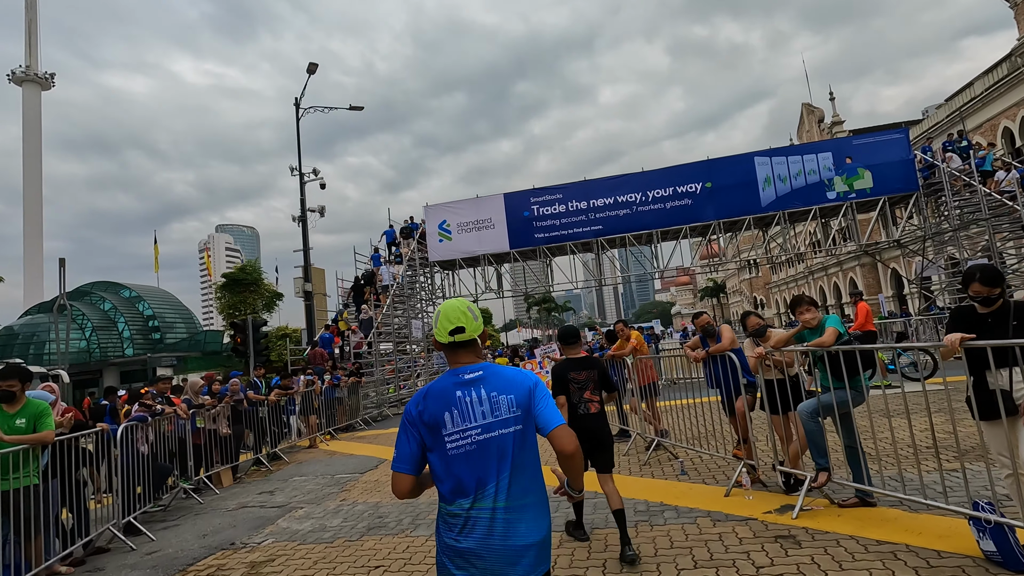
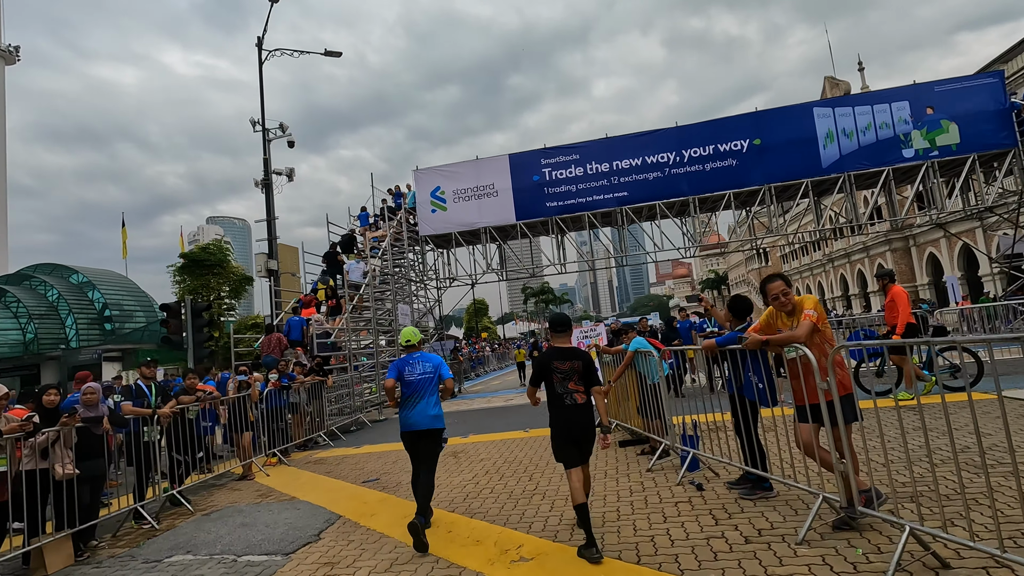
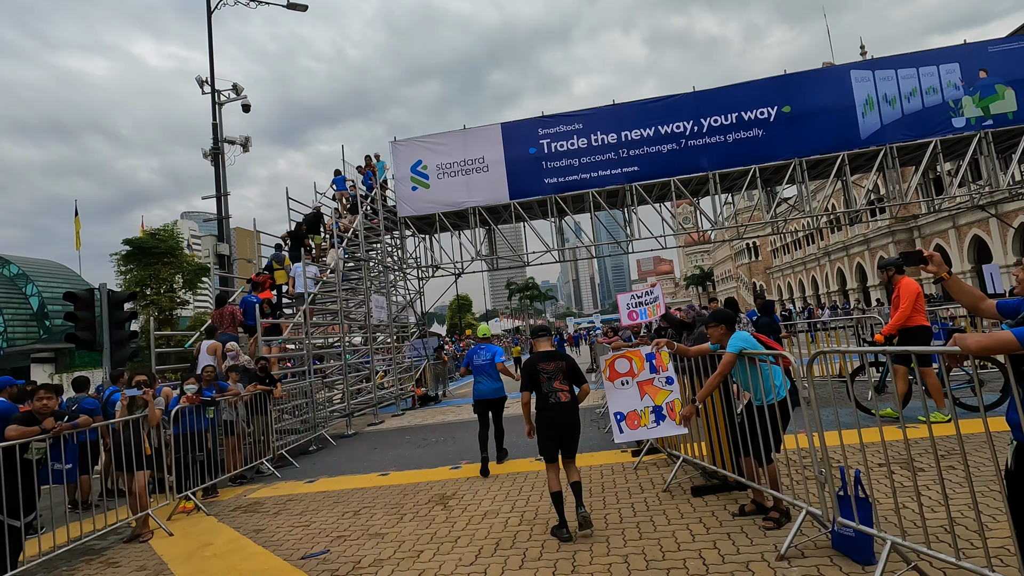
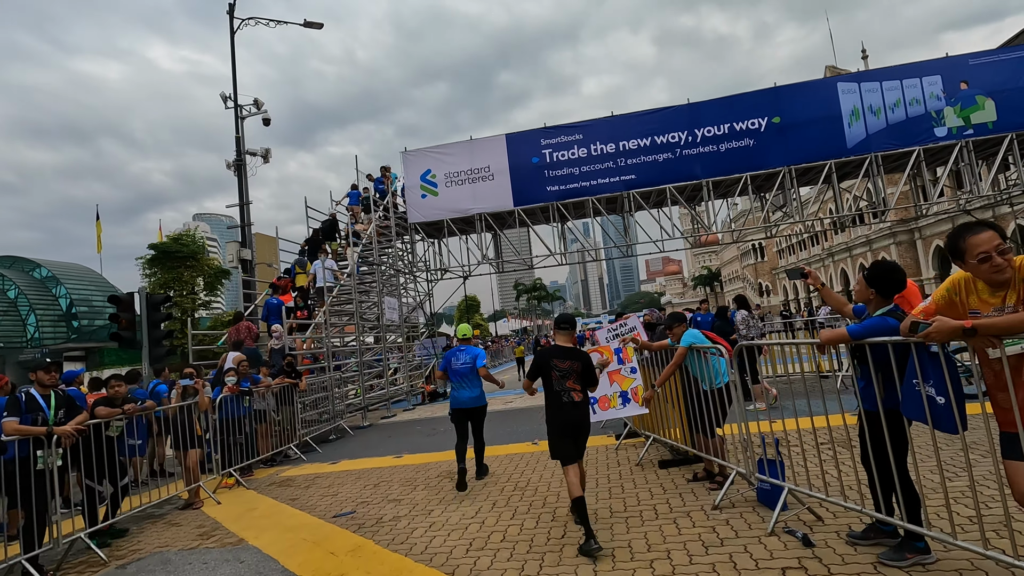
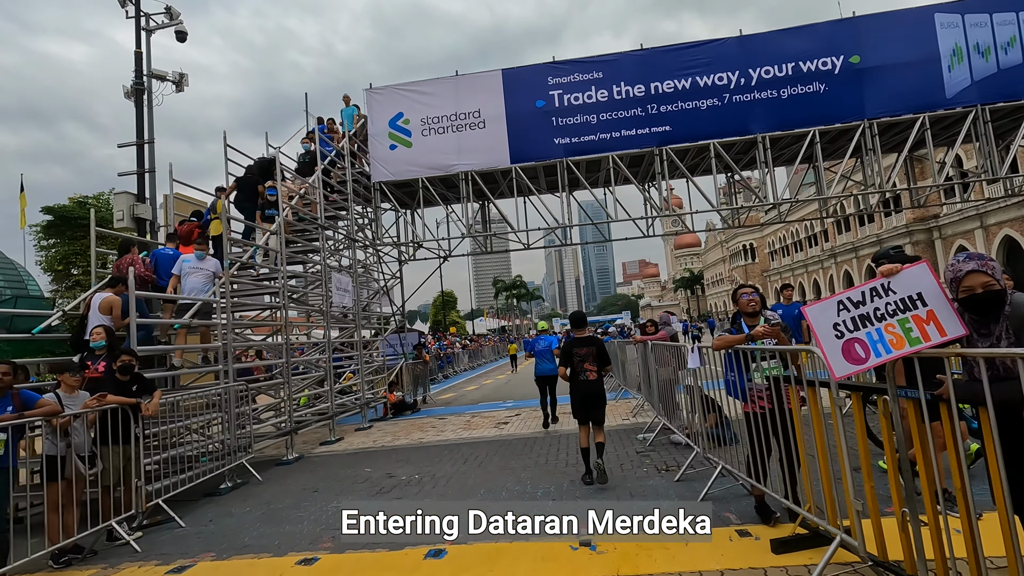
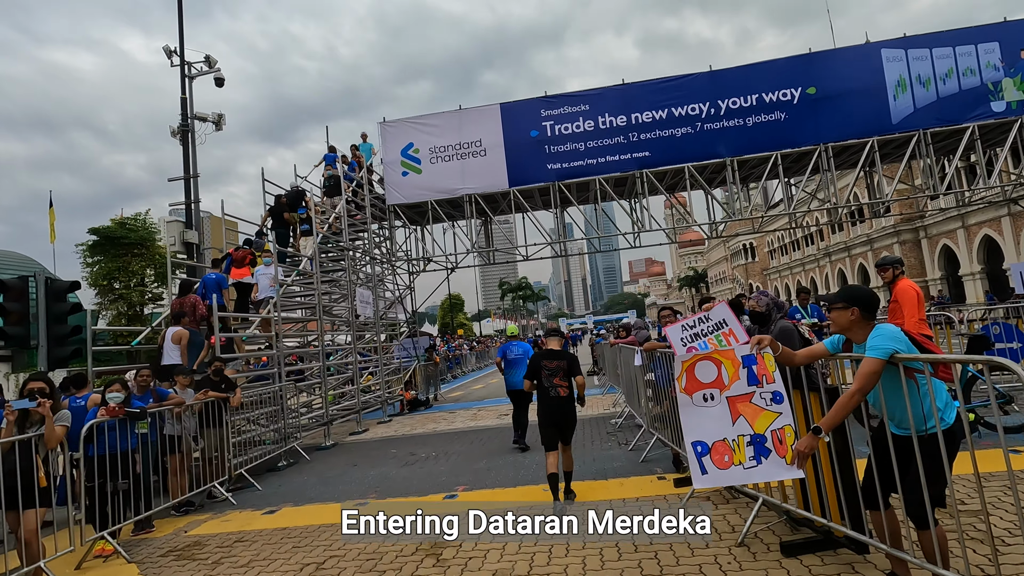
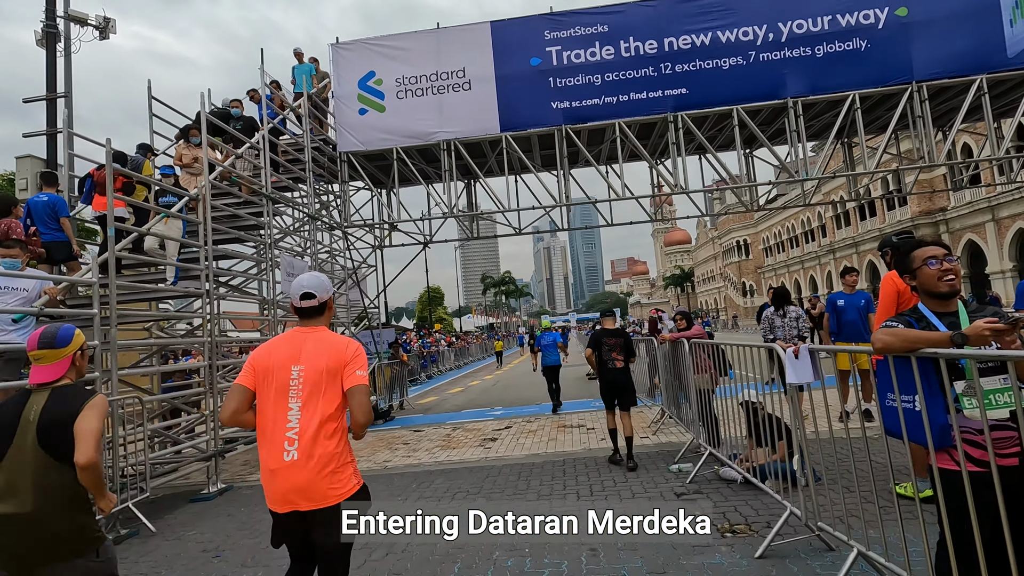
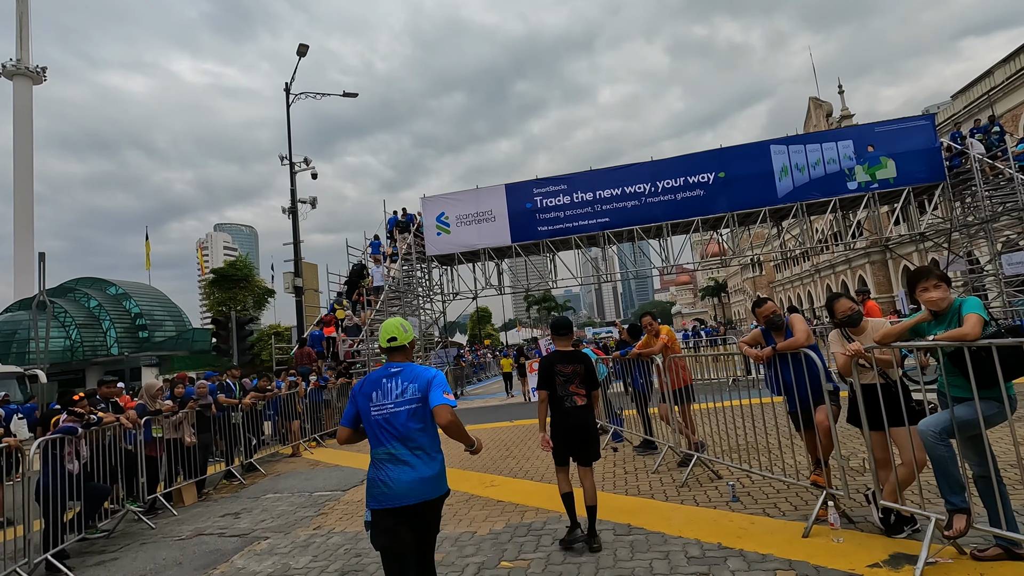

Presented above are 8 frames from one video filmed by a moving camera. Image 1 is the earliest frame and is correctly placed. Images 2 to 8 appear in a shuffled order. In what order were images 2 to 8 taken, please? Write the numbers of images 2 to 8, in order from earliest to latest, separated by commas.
8, 2, 4, 3, 6, 5, 7
